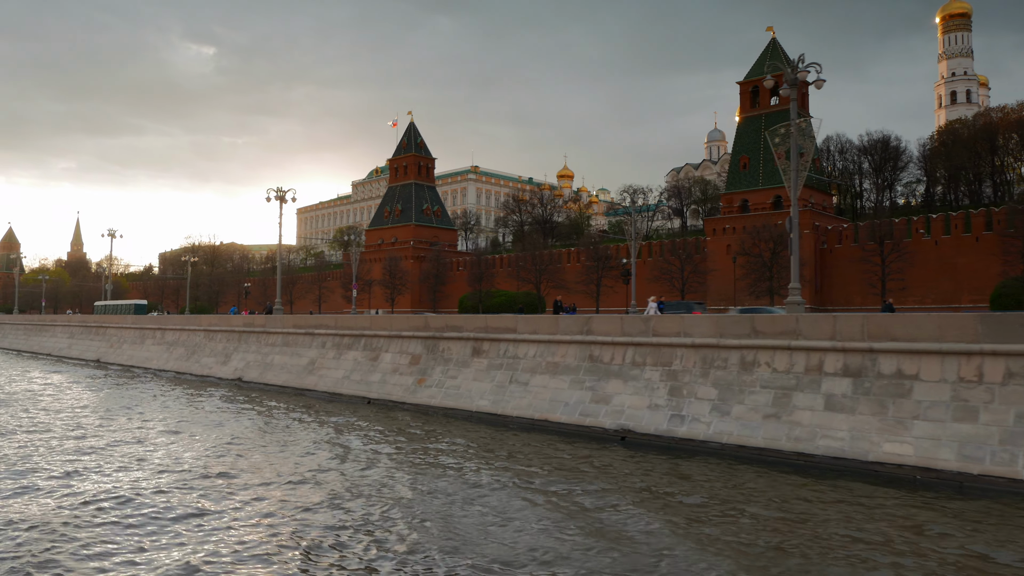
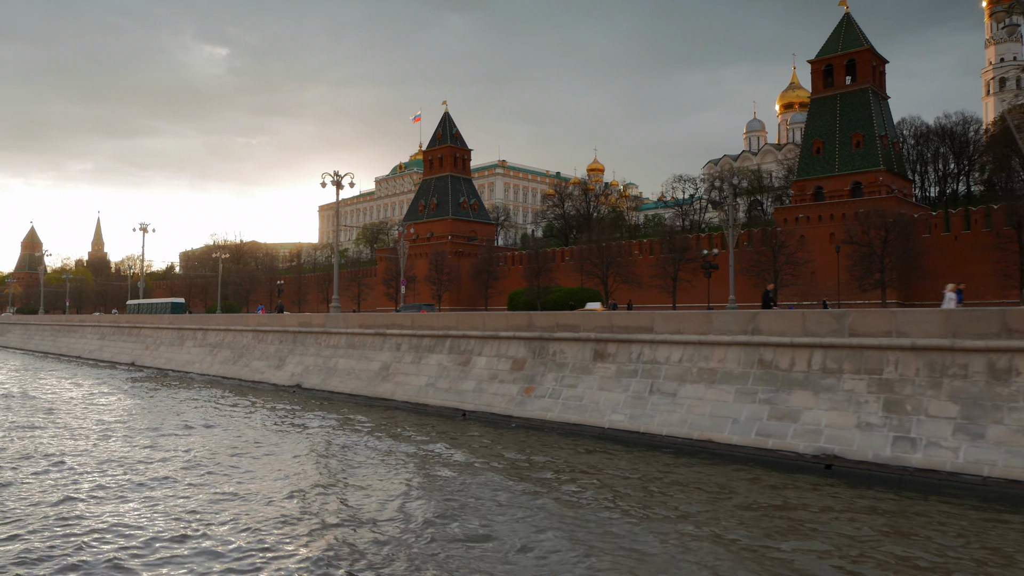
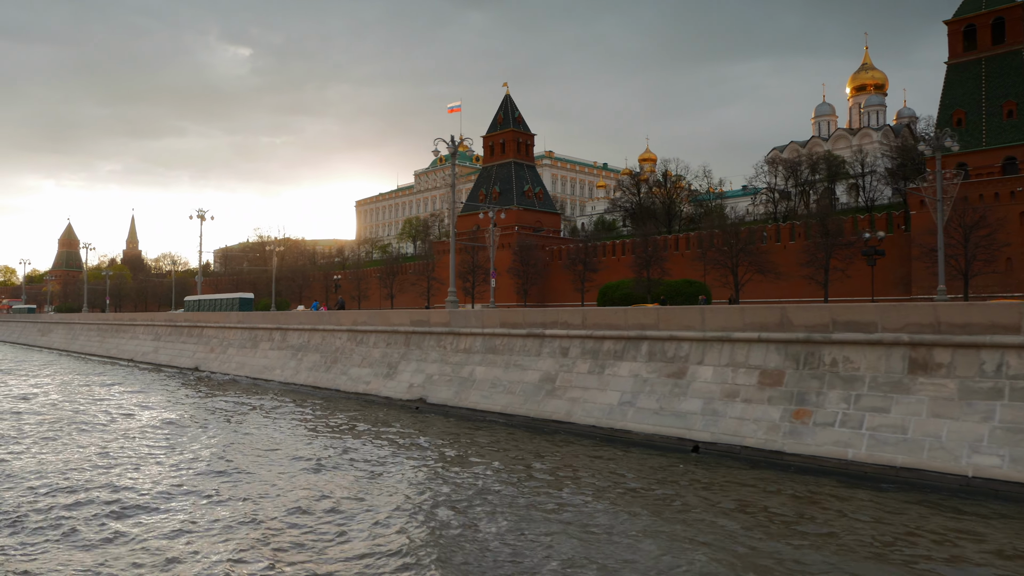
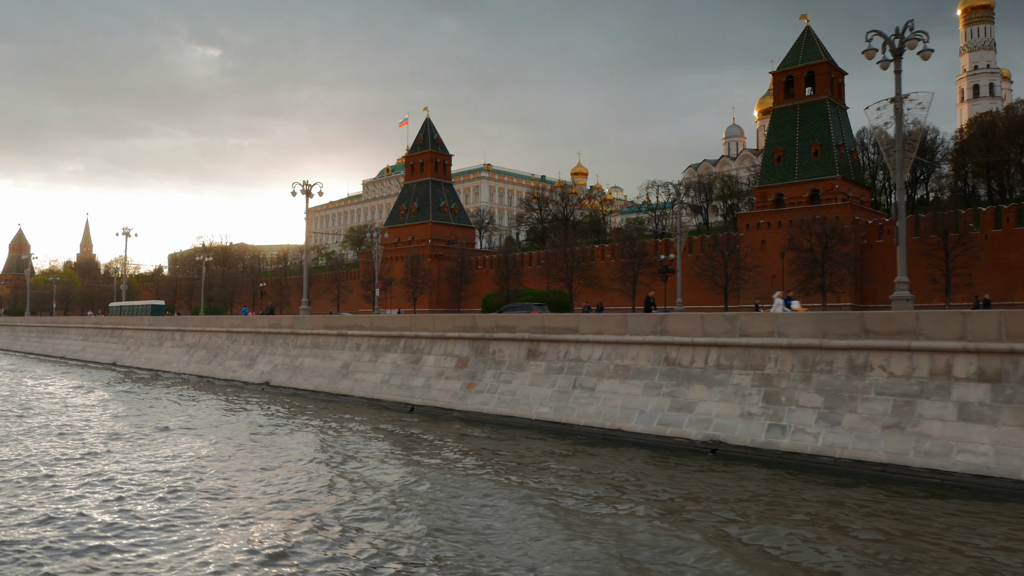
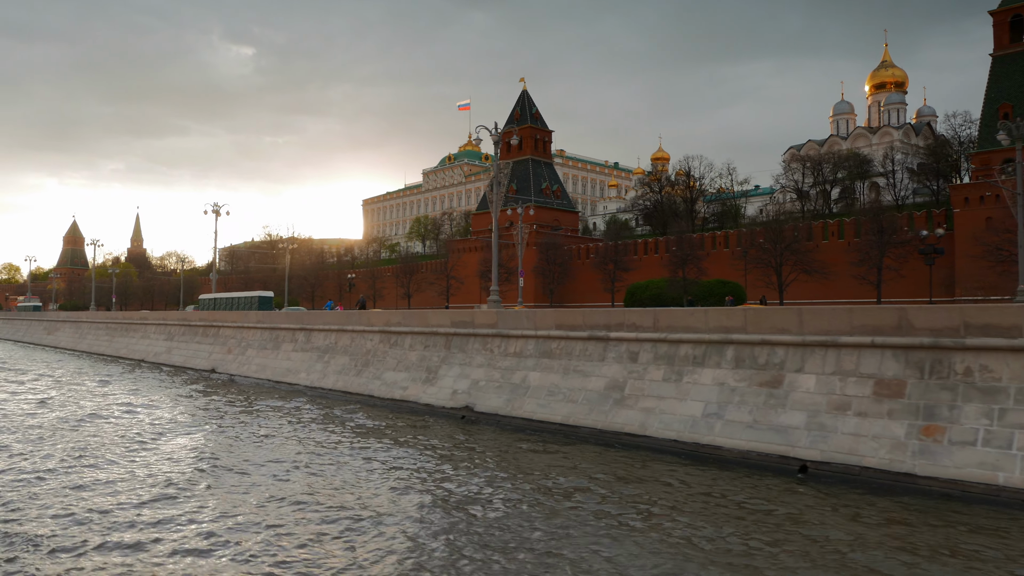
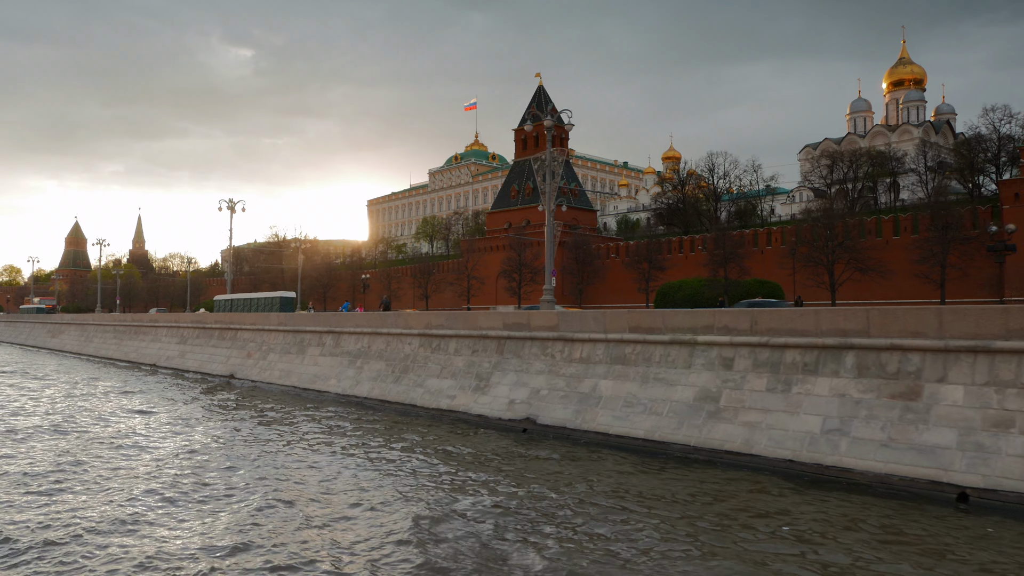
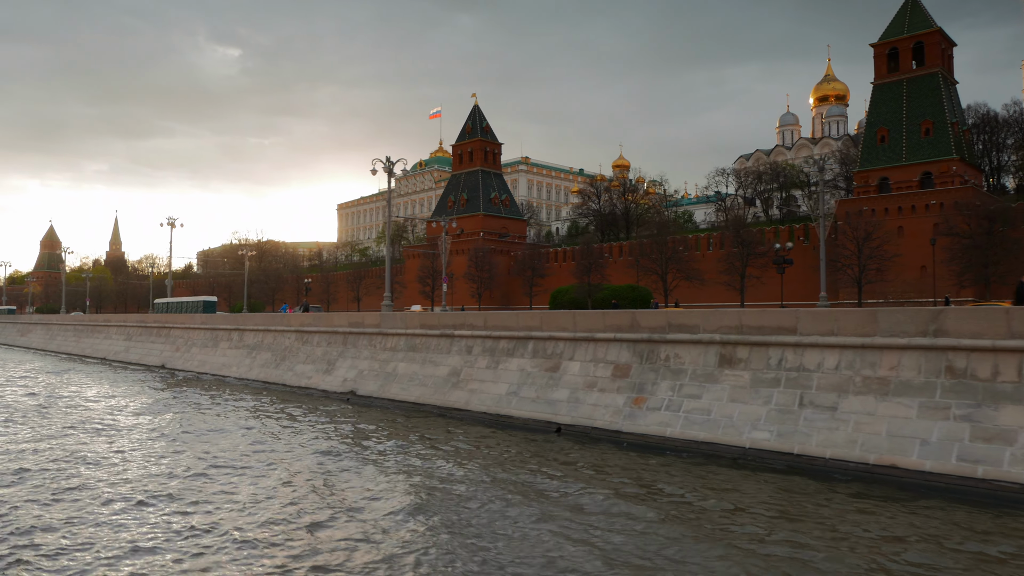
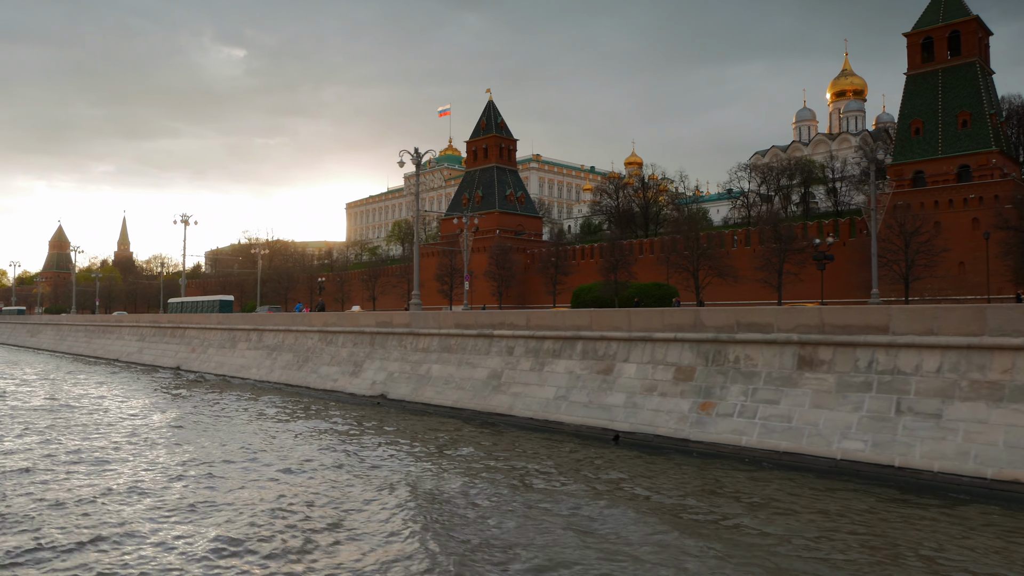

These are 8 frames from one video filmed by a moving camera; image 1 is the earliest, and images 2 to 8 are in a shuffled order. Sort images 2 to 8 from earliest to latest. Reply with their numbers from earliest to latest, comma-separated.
4, 2, 7, 8, 3, 5, 6
